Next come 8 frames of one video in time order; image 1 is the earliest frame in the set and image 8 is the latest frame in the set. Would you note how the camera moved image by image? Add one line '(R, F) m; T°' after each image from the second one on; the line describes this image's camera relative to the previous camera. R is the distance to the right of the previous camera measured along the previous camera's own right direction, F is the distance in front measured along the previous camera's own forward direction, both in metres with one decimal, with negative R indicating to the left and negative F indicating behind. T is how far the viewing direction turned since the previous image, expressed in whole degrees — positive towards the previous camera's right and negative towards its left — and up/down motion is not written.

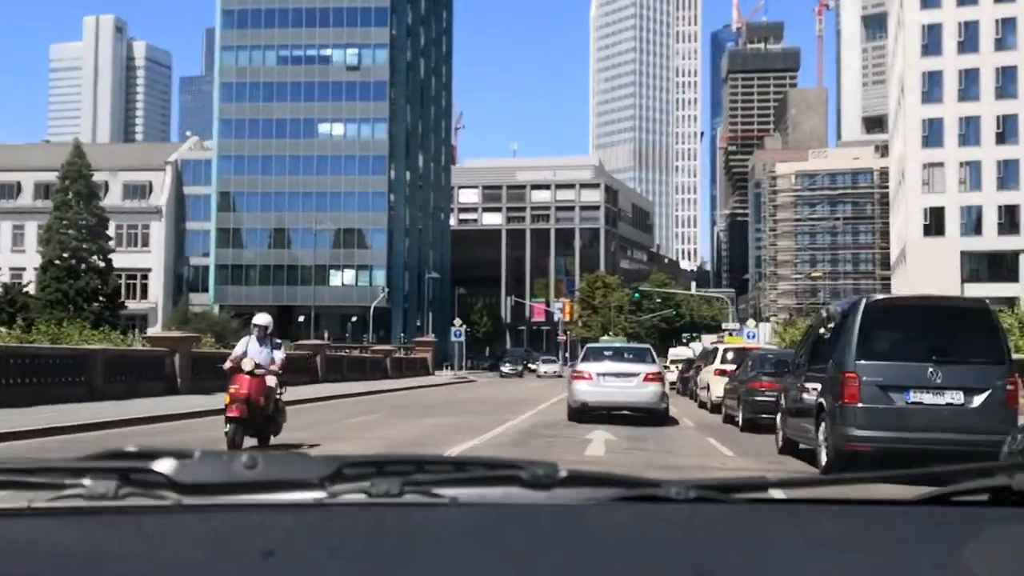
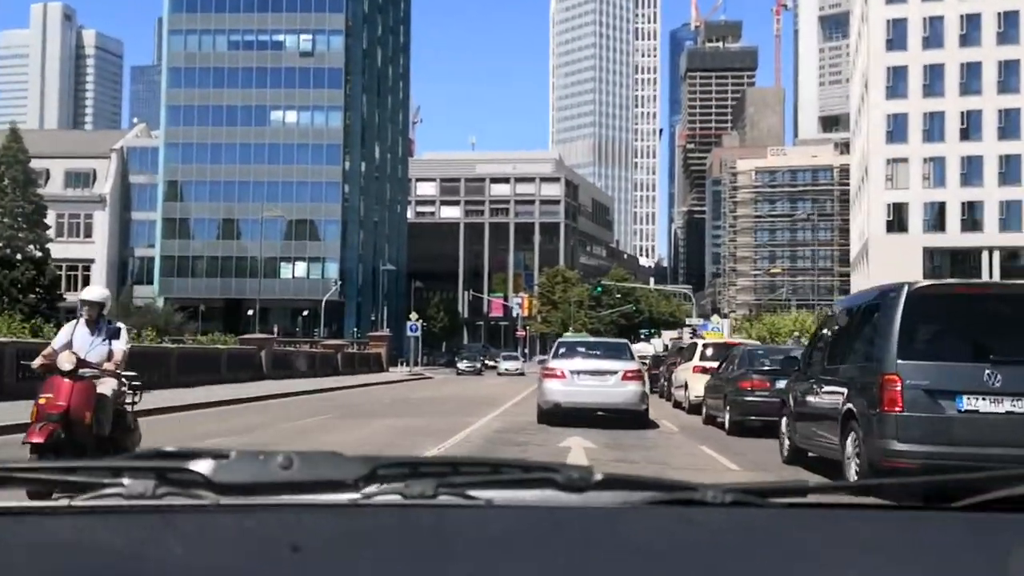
(0.0, +1.0) m; +2°
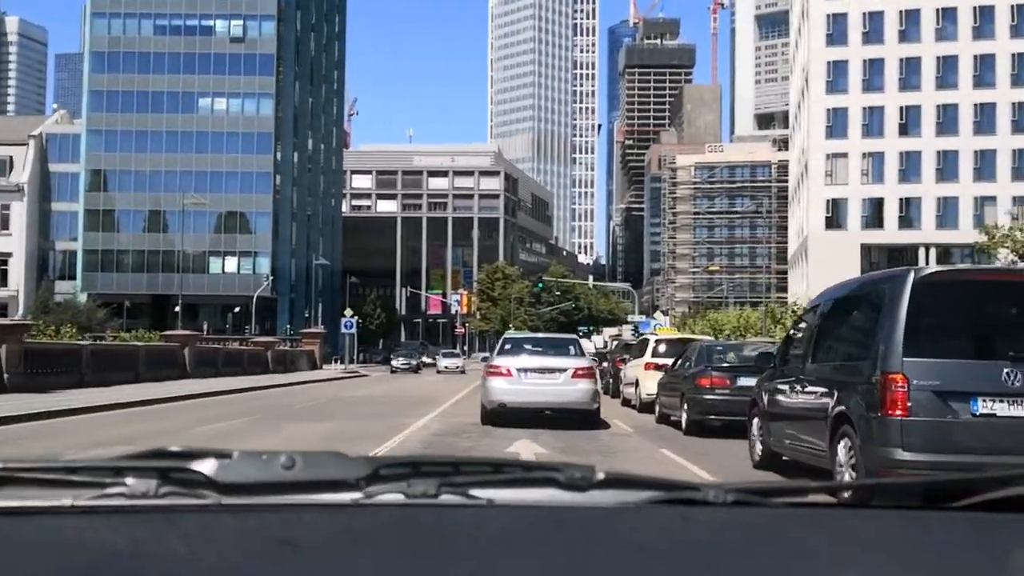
(0.0, +0.7) m; +3°
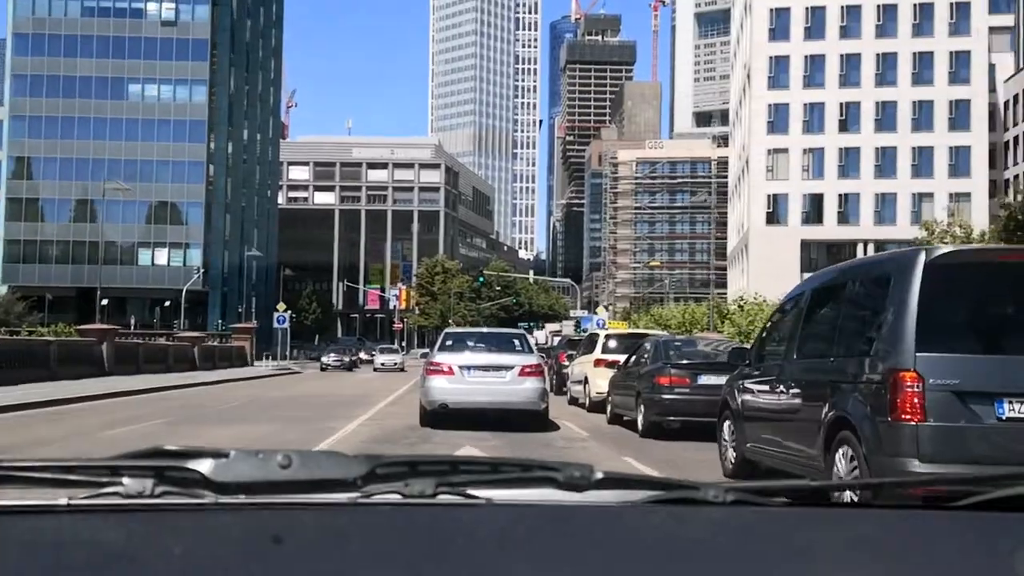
(0.0, +0.6) m; +3°
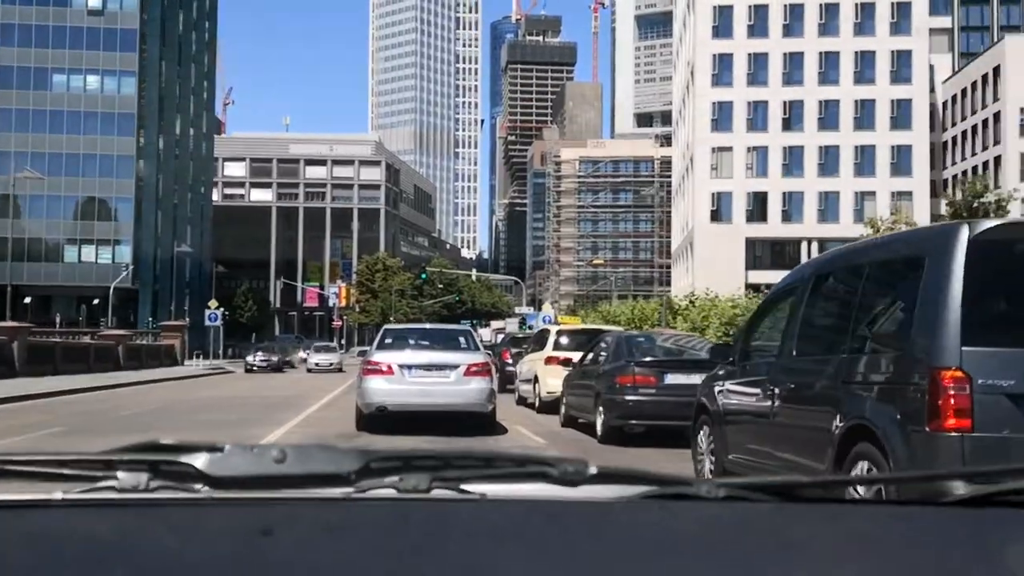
(0.0, +0.7) m; +3°
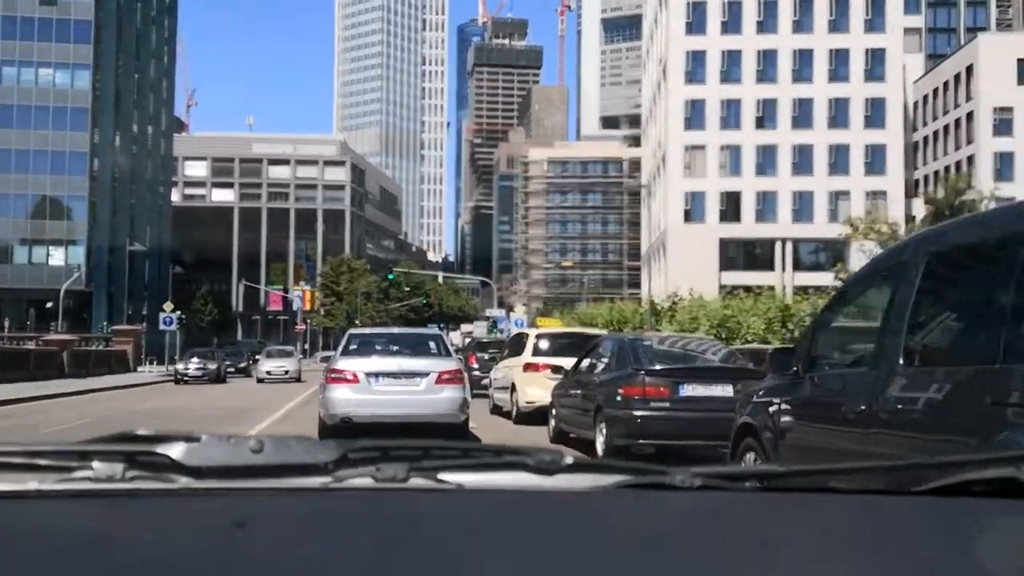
(-0.1, +0.8) m; +2°
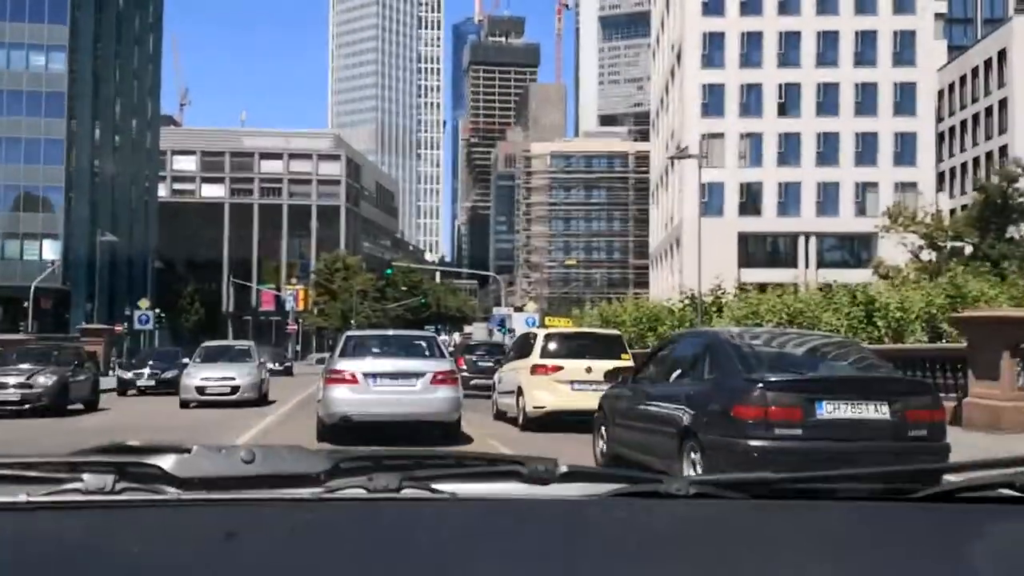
(-0.3, +1.9) m; 0°
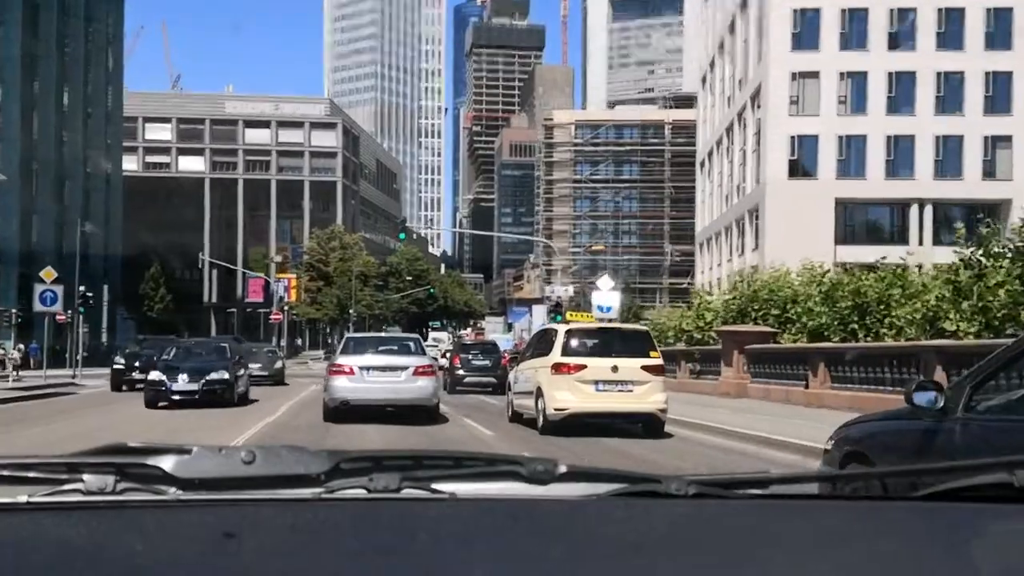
(-0.9, +5.7) m; 0°
